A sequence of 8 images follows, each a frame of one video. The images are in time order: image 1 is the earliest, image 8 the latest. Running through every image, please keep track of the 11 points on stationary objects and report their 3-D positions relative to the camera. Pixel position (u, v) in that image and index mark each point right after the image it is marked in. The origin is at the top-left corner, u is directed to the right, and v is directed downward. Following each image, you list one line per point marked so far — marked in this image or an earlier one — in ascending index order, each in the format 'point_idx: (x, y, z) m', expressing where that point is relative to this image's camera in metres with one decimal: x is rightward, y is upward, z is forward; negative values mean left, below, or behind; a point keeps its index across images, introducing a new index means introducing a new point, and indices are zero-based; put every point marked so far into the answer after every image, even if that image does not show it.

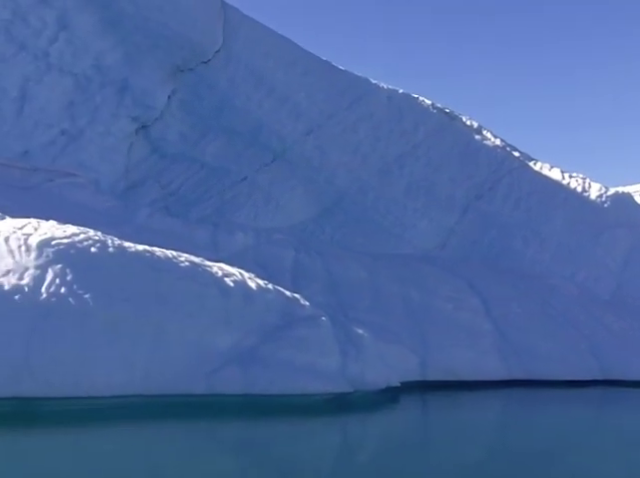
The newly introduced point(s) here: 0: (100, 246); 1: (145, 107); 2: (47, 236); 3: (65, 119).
0: (-1.3, 0.0, +4.4) m
1: (-2.0, +1.5, +8.7) m
2: (-1.6, 0.0, +4.3) m
3: (-2.9, +1.4, +8.6) m
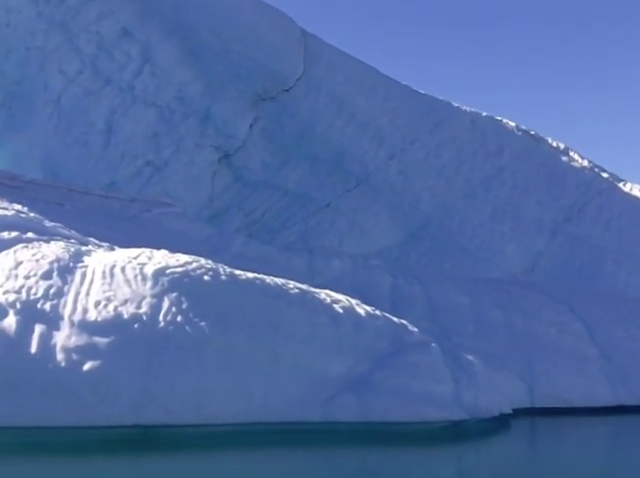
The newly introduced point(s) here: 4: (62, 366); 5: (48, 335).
0: (-0.6, -0.2, +4.4) m
1: (-1.0, +1.2, +8.8) m
2: (-0.9, -0.2, +4.4) m
3: (-2.0, +1.0, +8.7) m
4: (-1.4, -0.7, +4.0) m
5: (-1.5, -0.5, +4.1) m
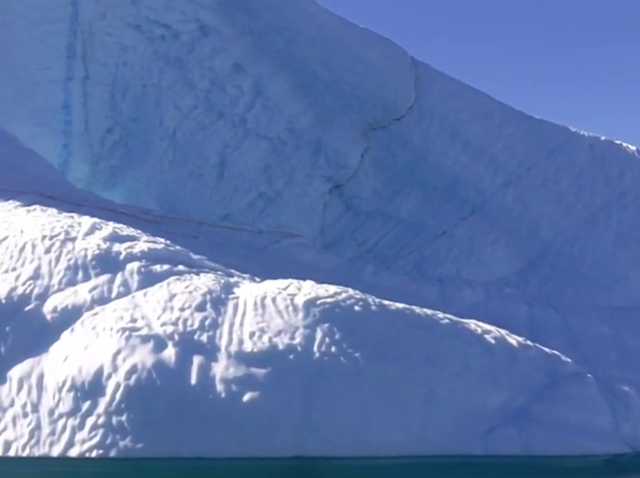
0: (+0.2, -0.4, +4.4) m
1: (+0.2, +0.9, +8.9) m
2: (-0.1, -0.3, +4.4) m
3: (-0.7, +0.7, +8.9) m
4: (-0.5, -0.8, +4.0) m
5: (-0.6, -0.7, +4.1) m
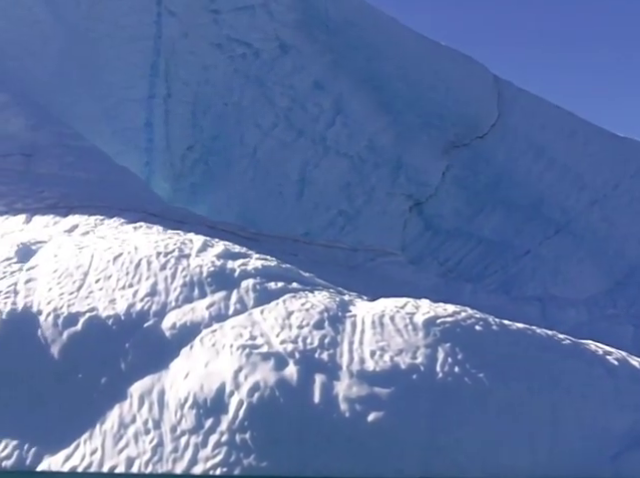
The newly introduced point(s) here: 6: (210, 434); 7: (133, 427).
0: (+0.9, -0.5, +4.3) m
1: (+1.2, +0.6, +8.8) m
2: (+0.6, -0.4, +4.3) m
3: (+0.3, +0.5, +8.9) m
4: (+0.1, -0.9, +4.0) m
5: (0.0, -0.8, +4.1) m
6: (-0.6, -1.1, +4.0) m
7: (-1.0, -1.0, +4.2) m
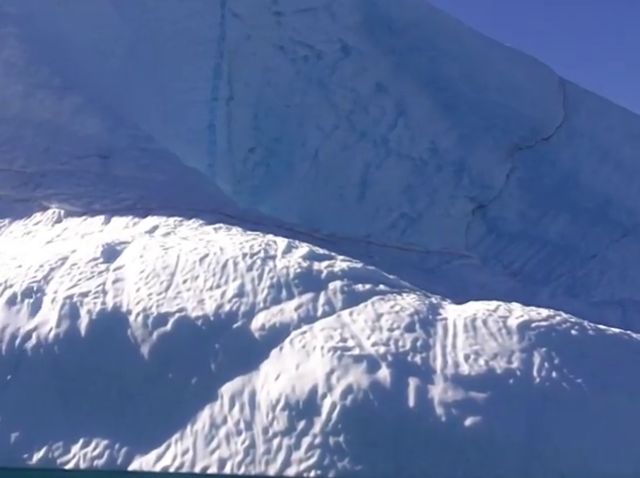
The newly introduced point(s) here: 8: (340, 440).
0: (+1.5, -0.5, +4.3) m
1: (+1.9, +0.6, +8.7) m
2: (+1.2, -0.5, +4.3) m
3: (+1.0, +0.4, +8.8) m
4: (+0.6, -1.0, +3.9) m
5: (+0.6, -0.8, +4.0) m
6: (-0.1, -1.1, +4.0) m
7: (-0.5, -1.0, +4.2) m
8: (+0.1, -1.1, +3.9) m
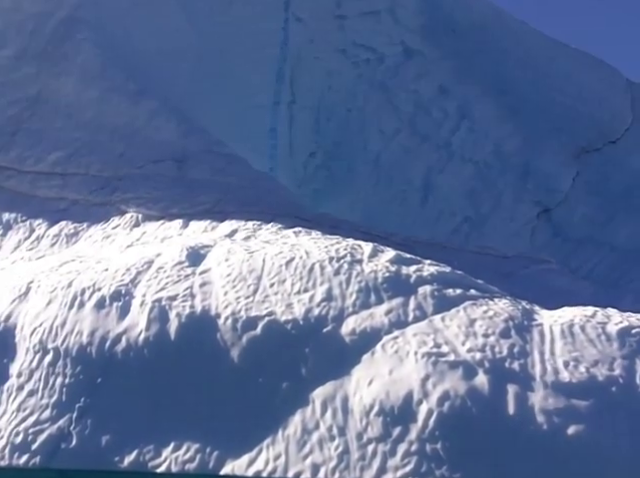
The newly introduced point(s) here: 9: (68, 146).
0: (+2.0, -0.5, +4.1) m
1: (+2.6, +0.6, +8.6) m
2: (+1.7, -0.5, +4.1) m
3: (+1.7, +0.4, +8.7) m
4: (+1.2, -1.0, +3.8) m
5: (+1.1, -0.8, +4.0) m
6: (+0.4, -1.1, +3.9) m
7: (0.0, -1.1, +4.1) m
8: (+0.6, -1.1, +3.9) m
9: (-2.2, +0.8, +6.4) m
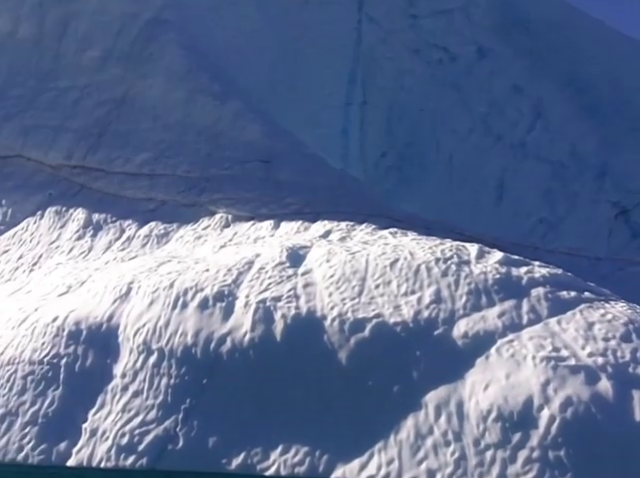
0: (+2.6, -0.5, +3.9) m
1: (+3.5, +0.5, +8.4) m
2: (+2.3, -0.5, +4.0) m
3: (+2.6, +0.4, +8.5) m
4: (+1.8, -1.0, +3.7) m
5: (+1.7, -0.8, +3.8) m
6: (+1.0, -1.1, +3.8) m
7: (+0.6, -1.1, +4.0) m
8: (+1.2, -1.1, +3.8) m
9: (-1.4, +0.8, +6.4) m
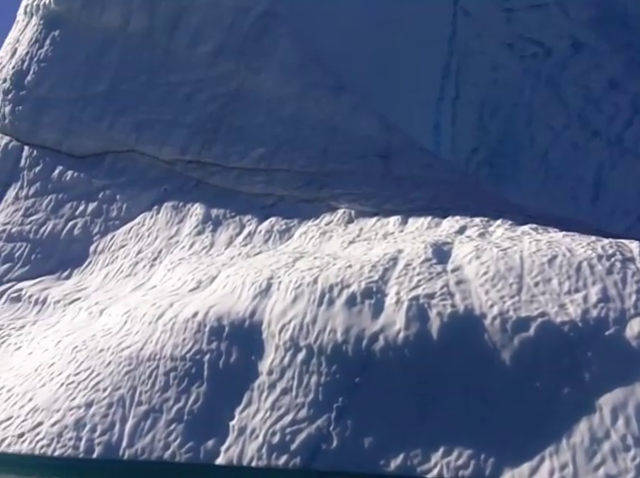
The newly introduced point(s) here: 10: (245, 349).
0: (+3.5, -0.5, +3.7) m
1: (+4.5, +0.5, +8.1) m
2: (+3.2, -0.5, +3.8) m
3: (+3.6, +0.4, +8.3) m
4: (+2.7, -1.0, +3.5) m
5: (+2.6, -0.8, +3.6) m
6: (+1.9, -1.1, +3.7) m
7: (+1.5, -1.1, +3.9) m
8: (+2.1, -1.1, +3.6) m
9: (-0.4, +0.8, +6.3) m
10: (-0.5, -0.7, +4.7) m
